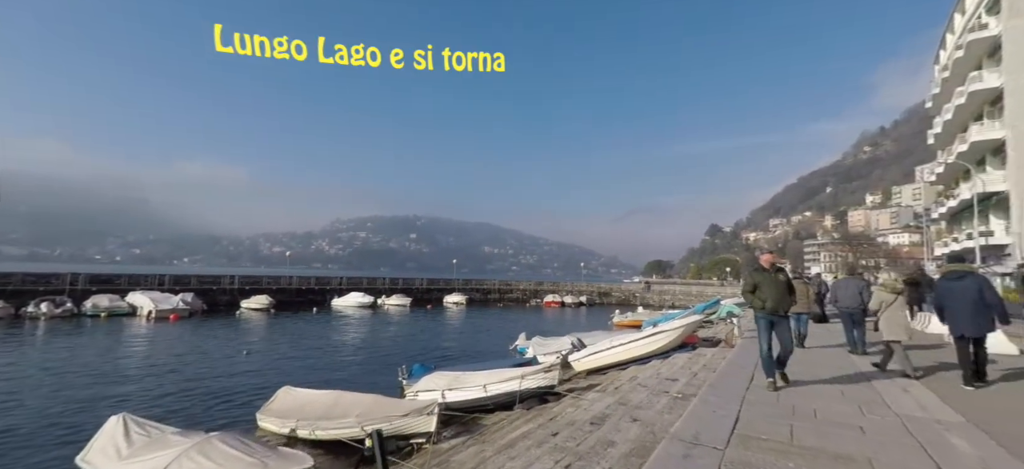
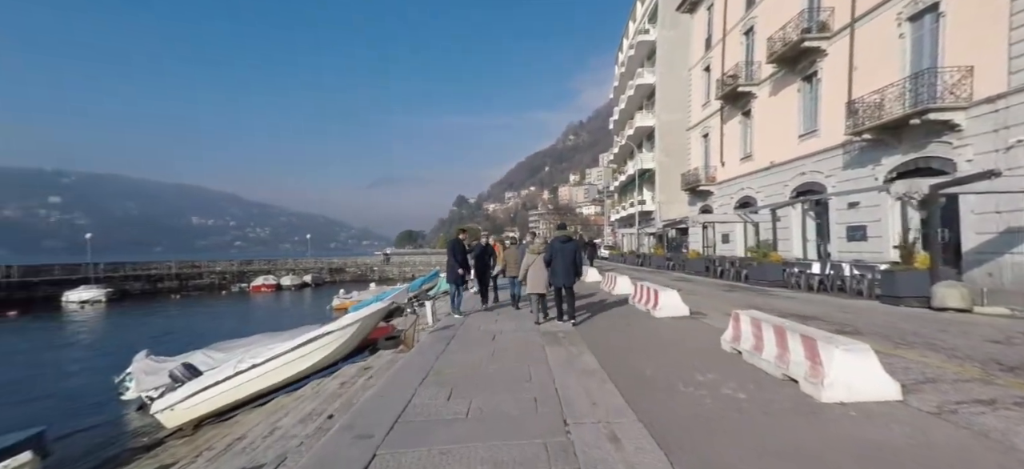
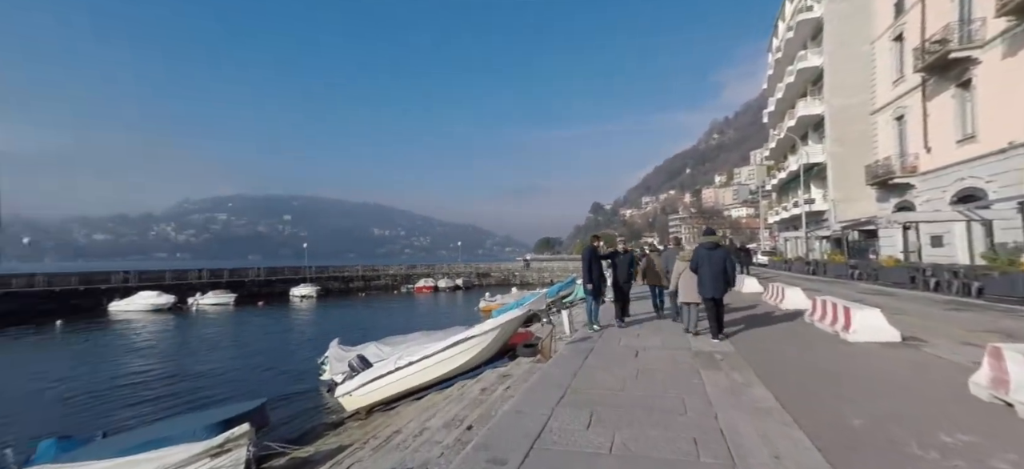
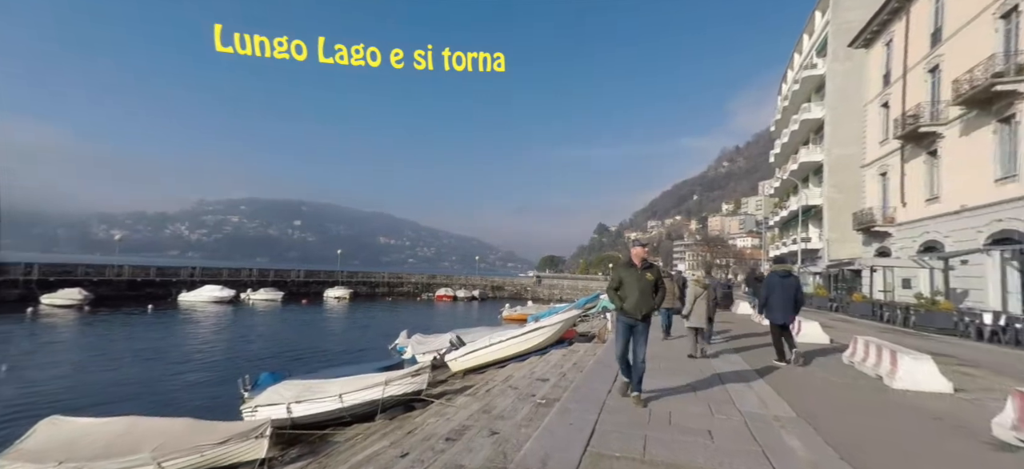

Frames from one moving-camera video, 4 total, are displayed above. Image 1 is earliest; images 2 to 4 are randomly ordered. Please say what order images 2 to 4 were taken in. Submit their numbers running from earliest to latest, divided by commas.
4, 2, 3
